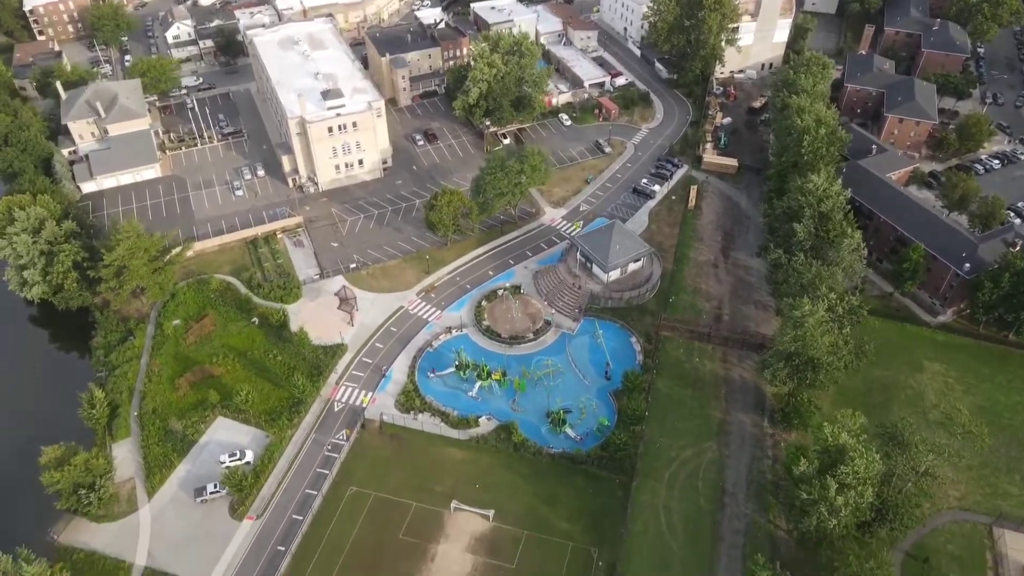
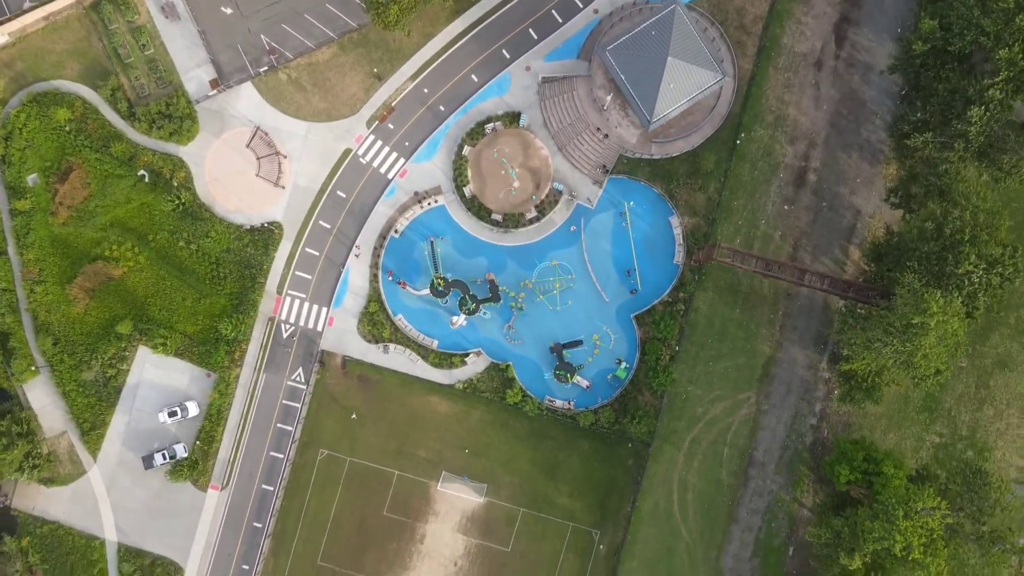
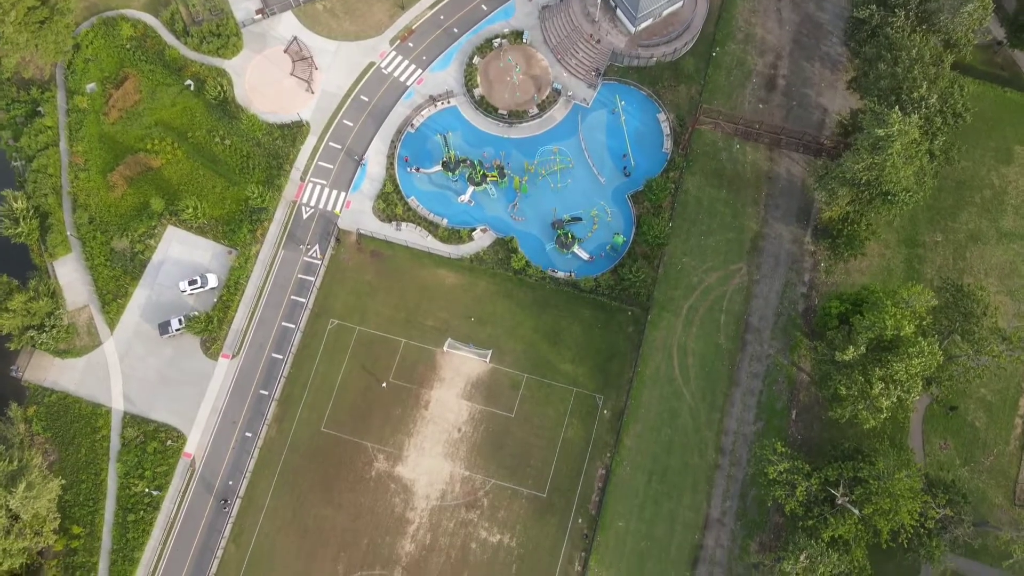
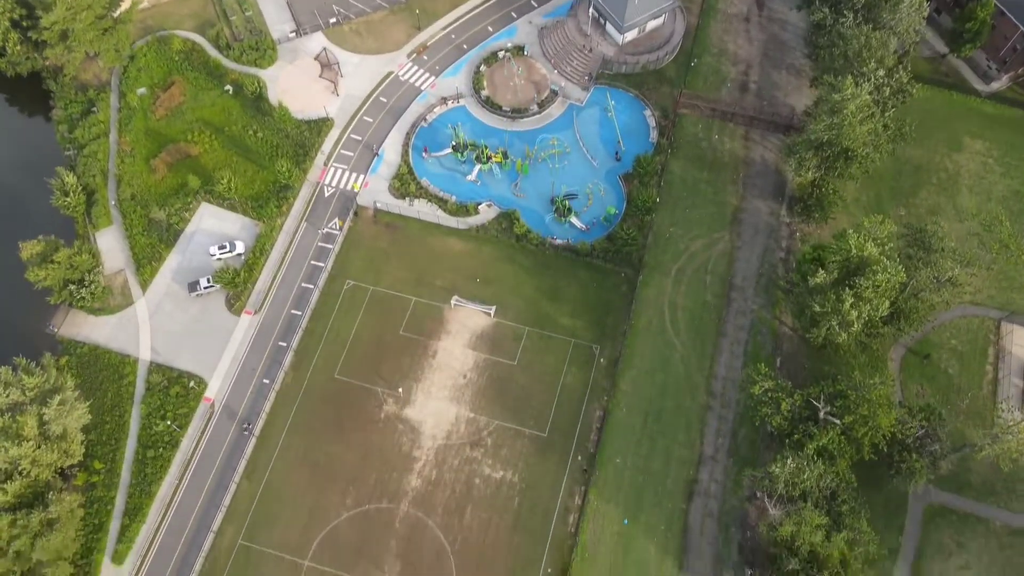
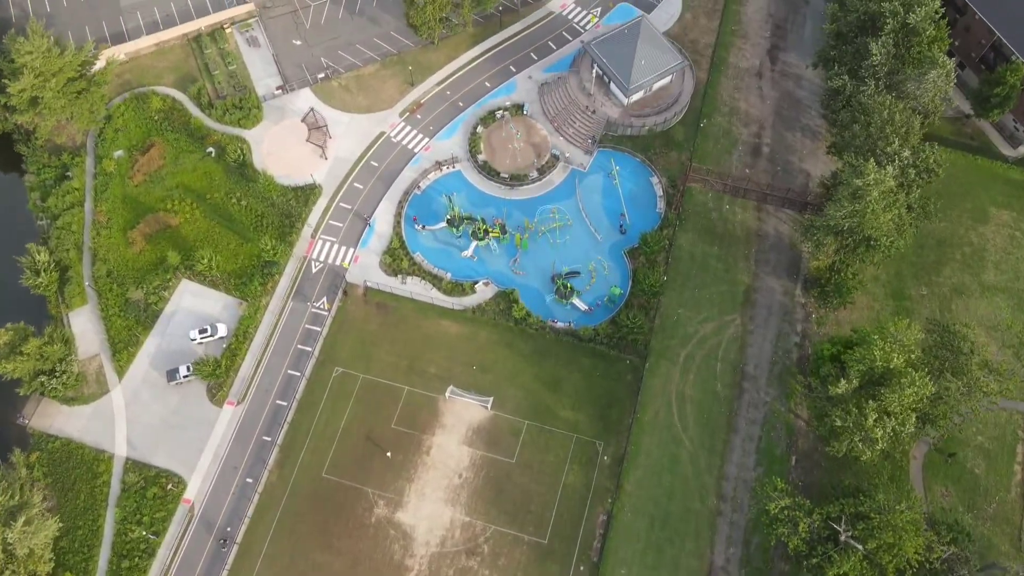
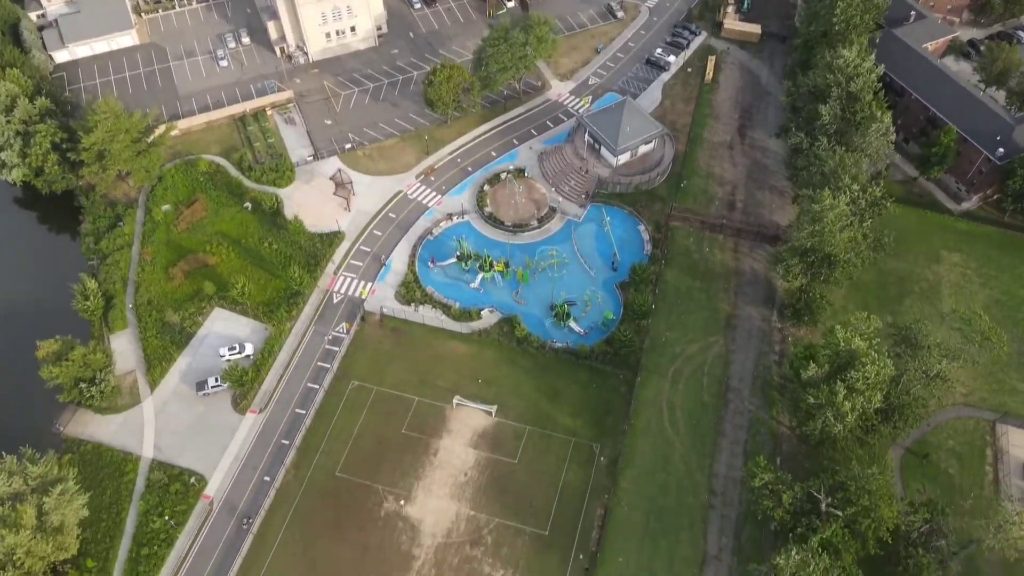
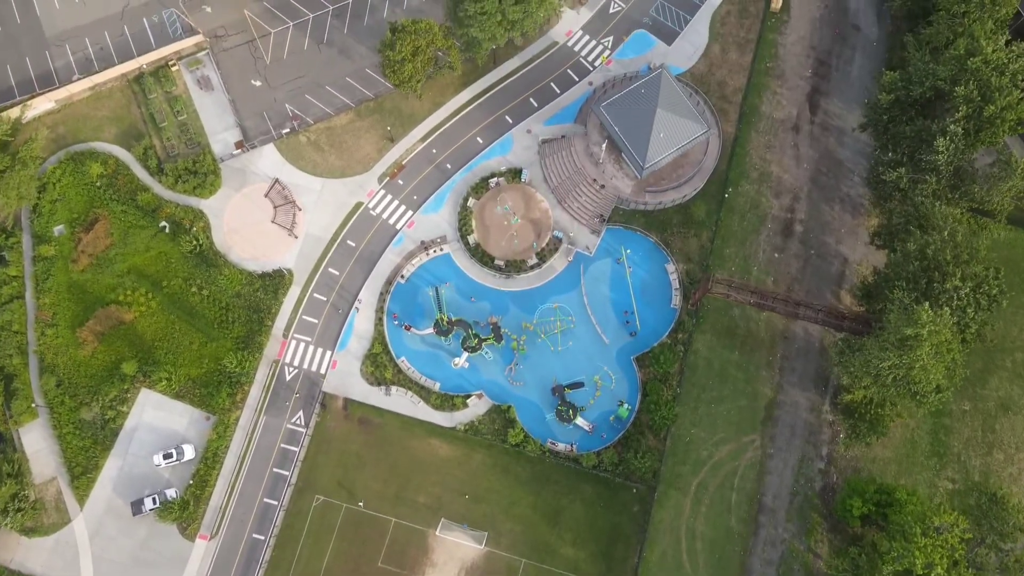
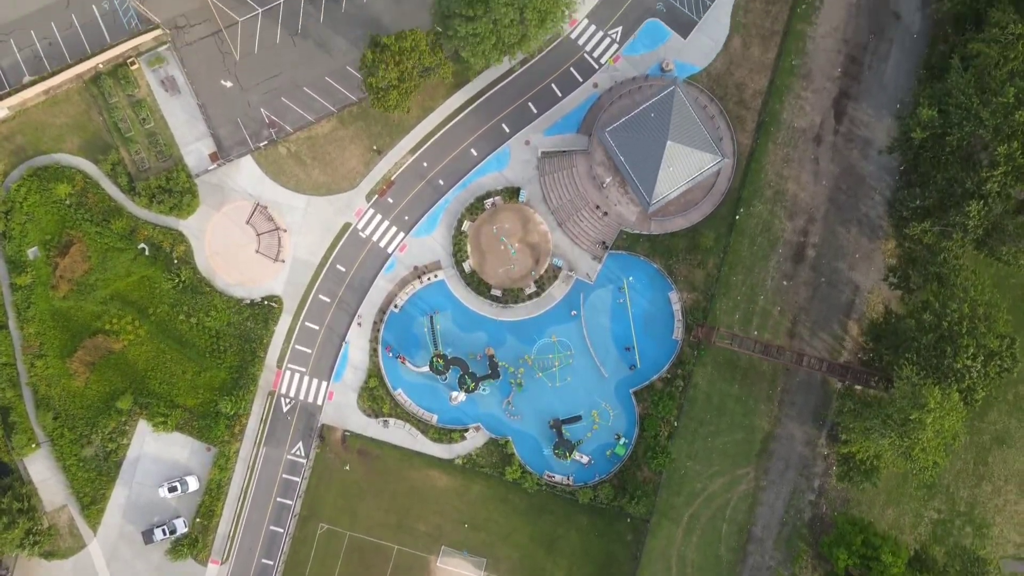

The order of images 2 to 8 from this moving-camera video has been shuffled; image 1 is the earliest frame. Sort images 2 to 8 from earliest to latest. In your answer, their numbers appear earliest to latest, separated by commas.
6, 4, 5, 3, 7, 2, 8
